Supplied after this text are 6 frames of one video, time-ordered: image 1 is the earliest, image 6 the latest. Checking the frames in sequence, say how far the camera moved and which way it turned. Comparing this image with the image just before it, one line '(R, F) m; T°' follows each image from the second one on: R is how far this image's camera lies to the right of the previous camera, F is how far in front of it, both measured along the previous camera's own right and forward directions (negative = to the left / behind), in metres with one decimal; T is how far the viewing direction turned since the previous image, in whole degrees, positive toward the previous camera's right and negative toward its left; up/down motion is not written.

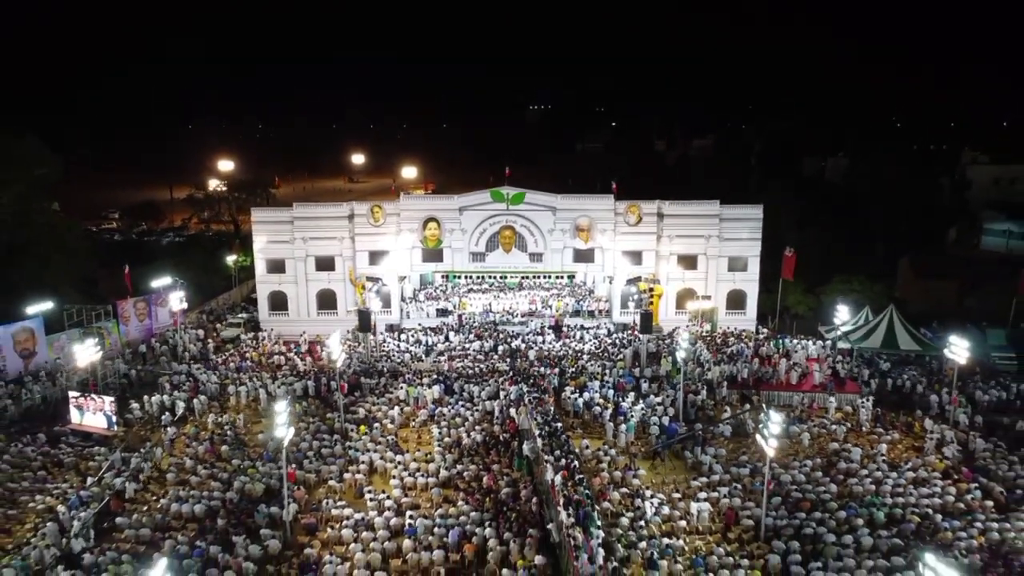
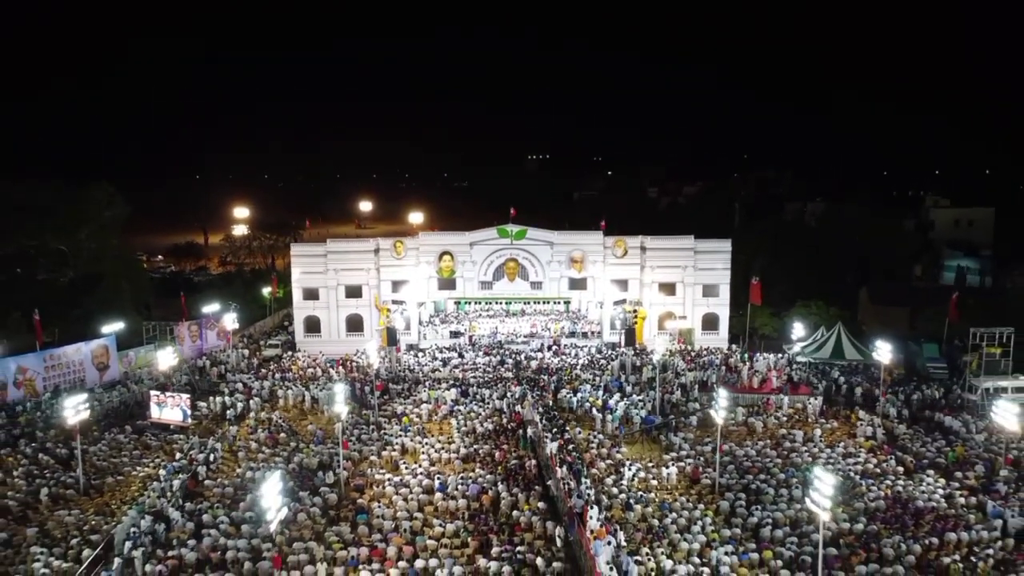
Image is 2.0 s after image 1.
(-0.2, -4.9) m; 0°
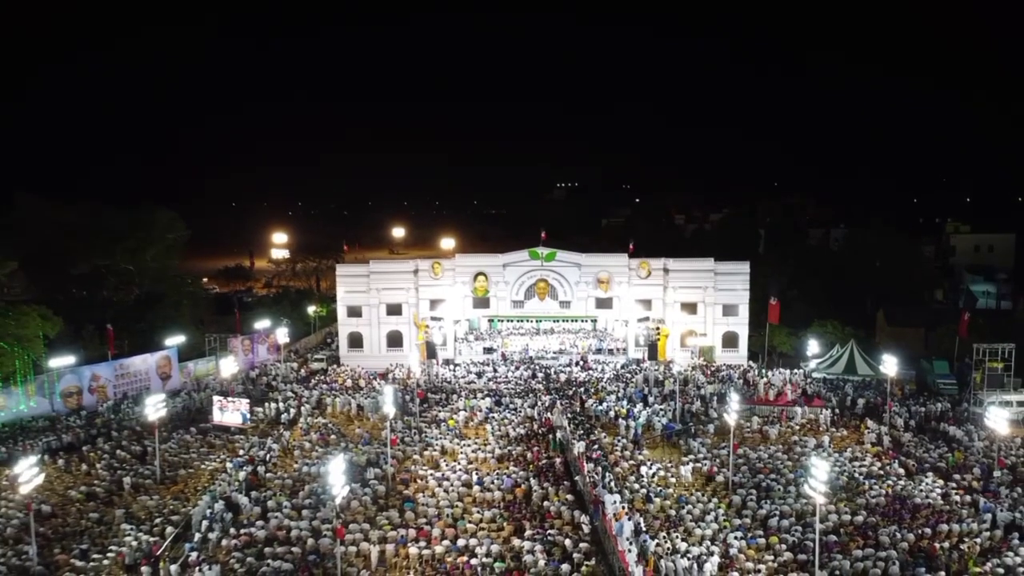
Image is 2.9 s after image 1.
(-0.1, -2.4) m; -2°
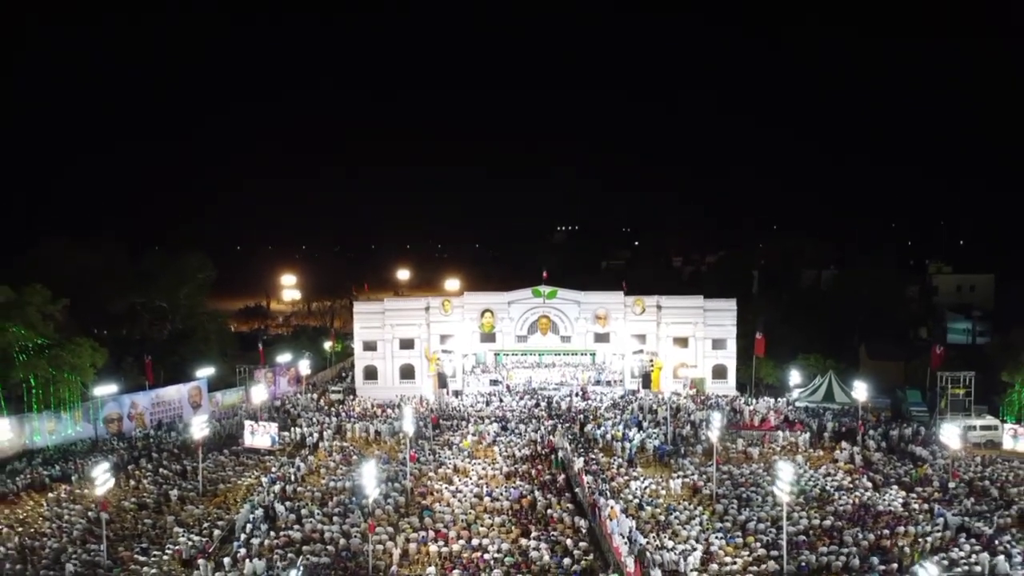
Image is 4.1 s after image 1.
(-0.2, -3.1) m; 0°
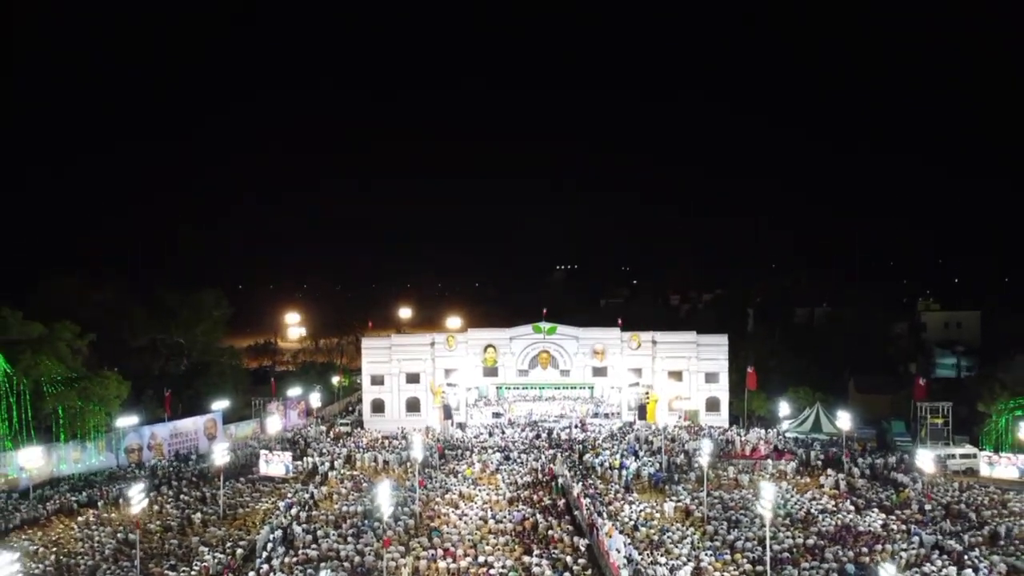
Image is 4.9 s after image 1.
(-0.1, -2.1) m; 0°
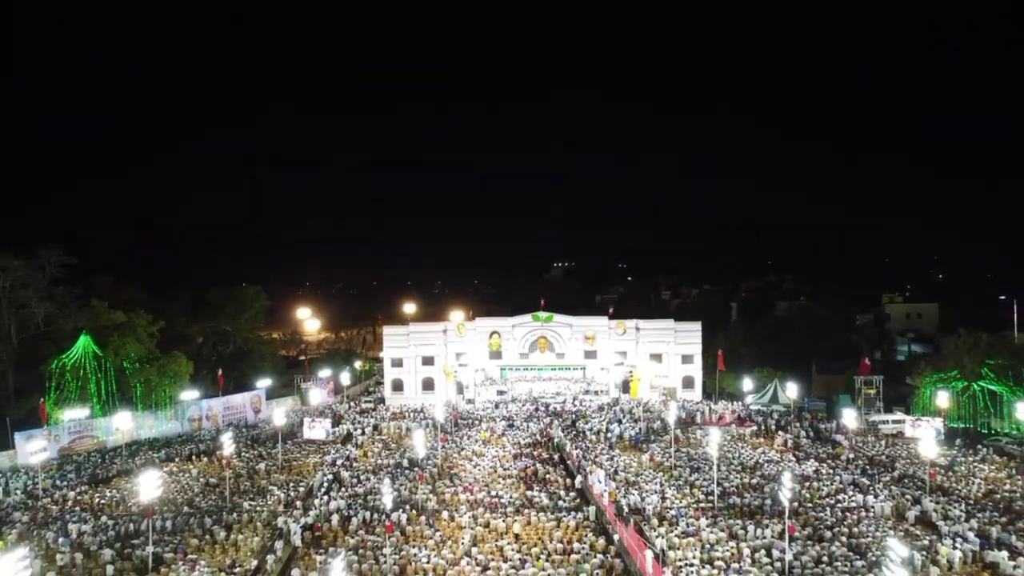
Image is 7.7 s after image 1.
(-0.3, -6.5) m; 0°
